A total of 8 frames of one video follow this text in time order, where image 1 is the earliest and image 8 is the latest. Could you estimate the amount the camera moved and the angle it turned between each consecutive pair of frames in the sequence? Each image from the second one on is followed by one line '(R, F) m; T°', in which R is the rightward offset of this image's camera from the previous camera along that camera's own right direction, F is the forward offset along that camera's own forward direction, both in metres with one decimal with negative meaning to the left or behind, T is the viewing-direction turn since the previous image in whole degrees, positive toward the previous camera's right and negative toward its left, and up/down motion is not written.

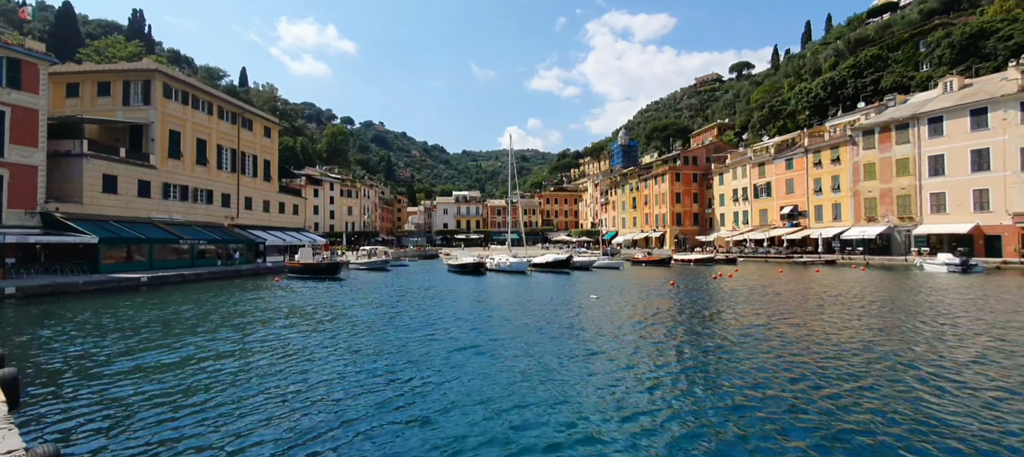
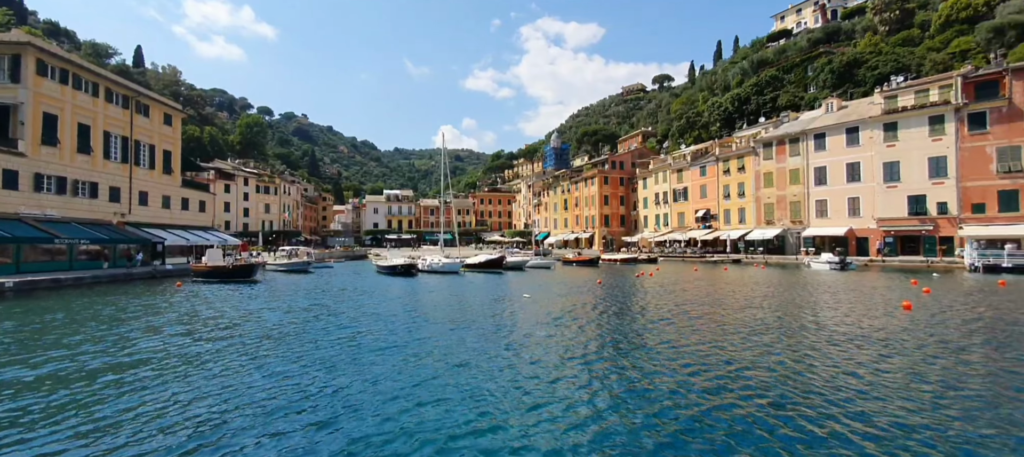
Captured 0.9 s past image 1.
(+0.1, -0.9) m; +7°
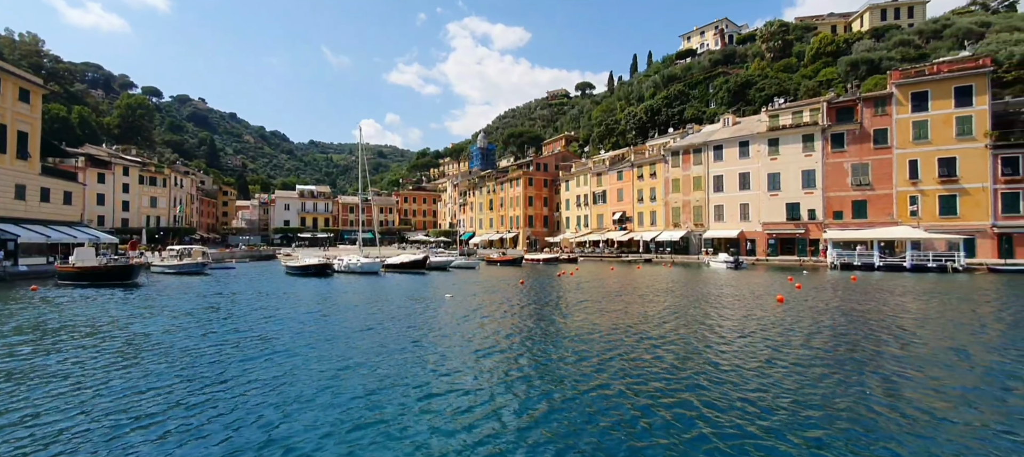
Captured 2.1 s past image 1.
(0.0, -0.9) m; +8°
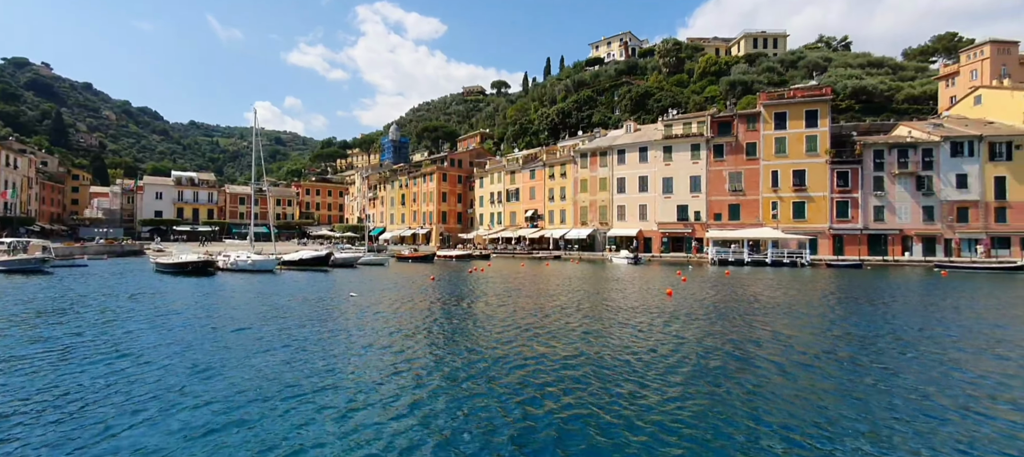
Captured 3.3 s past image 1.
(0.0, -0.7) m; +9°
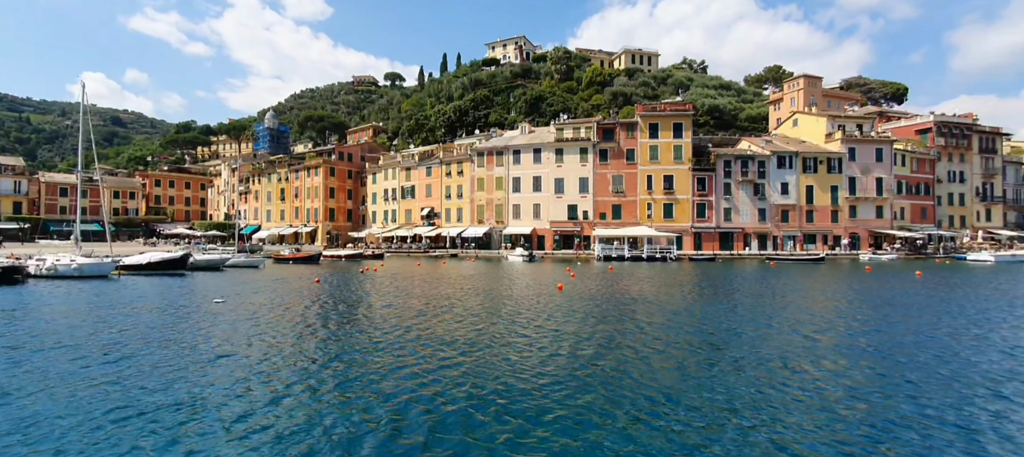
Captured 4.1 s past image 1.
(0.0, -0.5) m; +11°
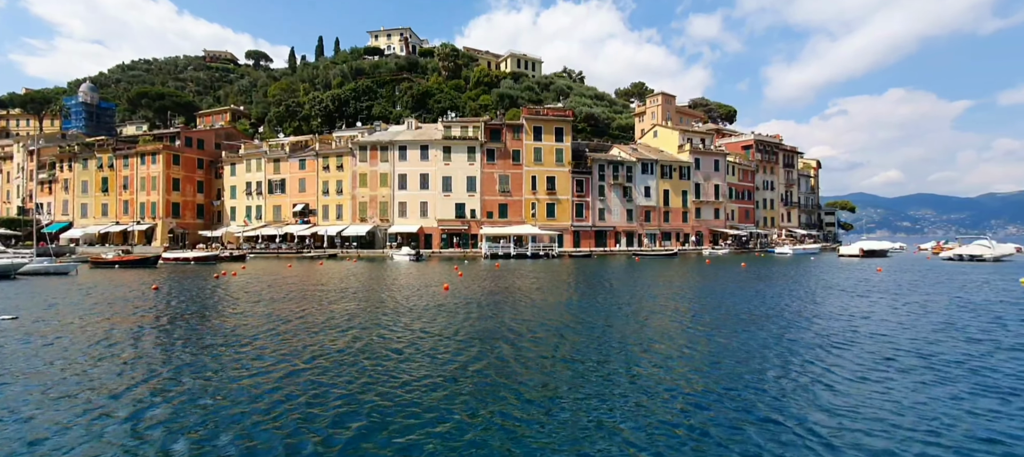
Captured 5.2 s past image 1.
(+0.1, +0.7) m; +12°
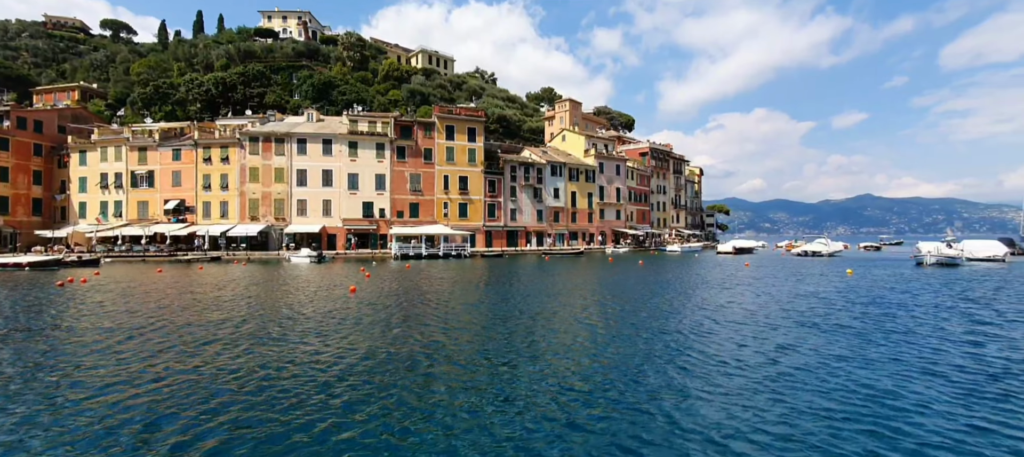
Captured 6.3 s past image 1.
(+0.1, +0.8) m; +10°
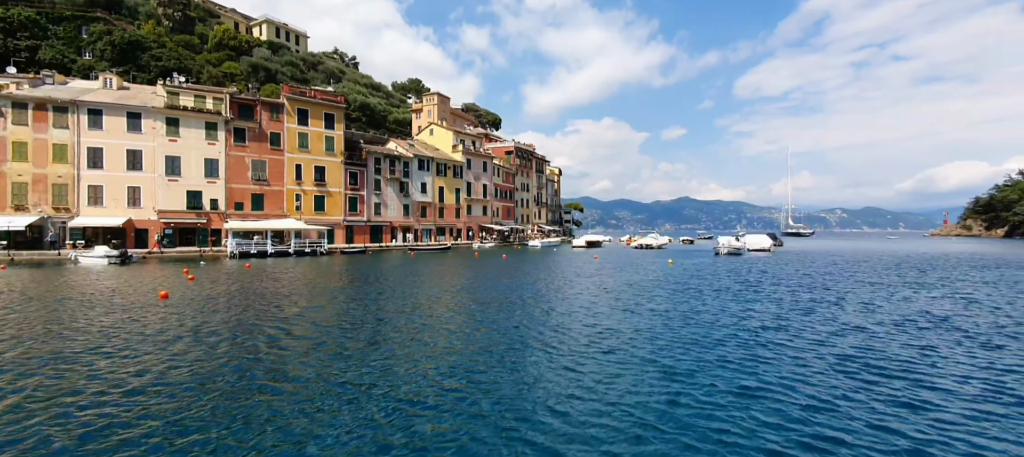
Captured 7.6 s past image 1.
(+0.4, +1.7) m; +14°
